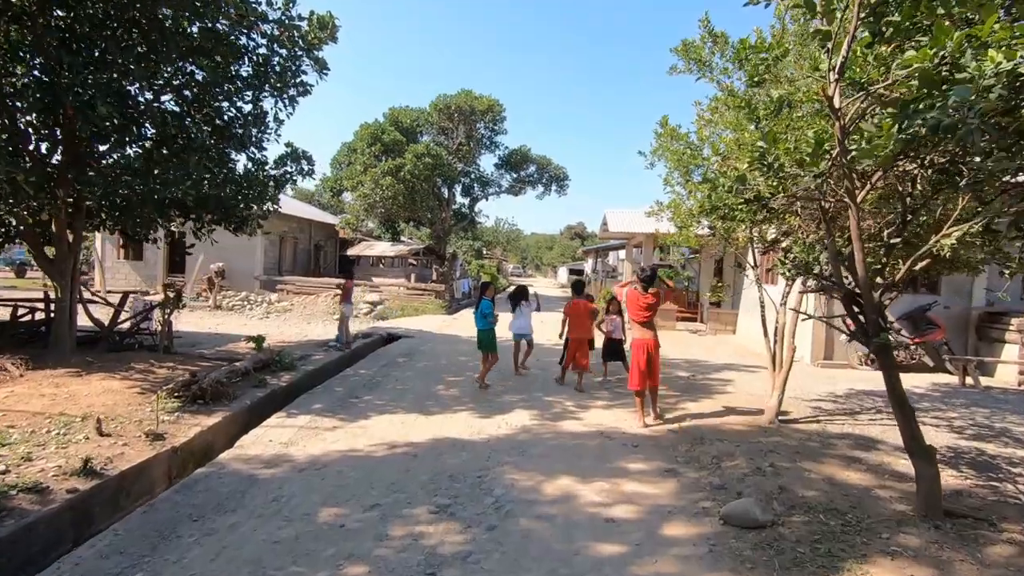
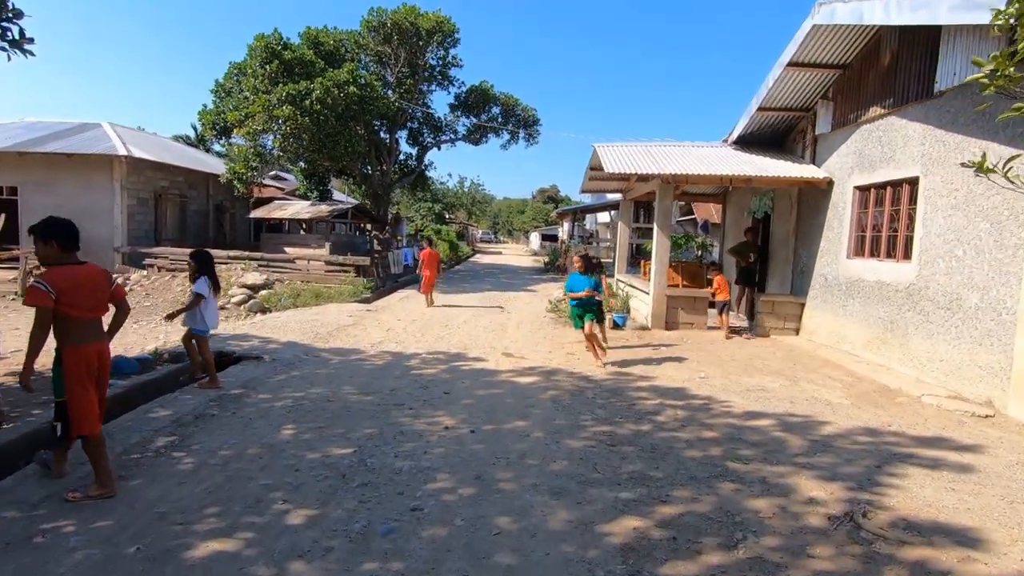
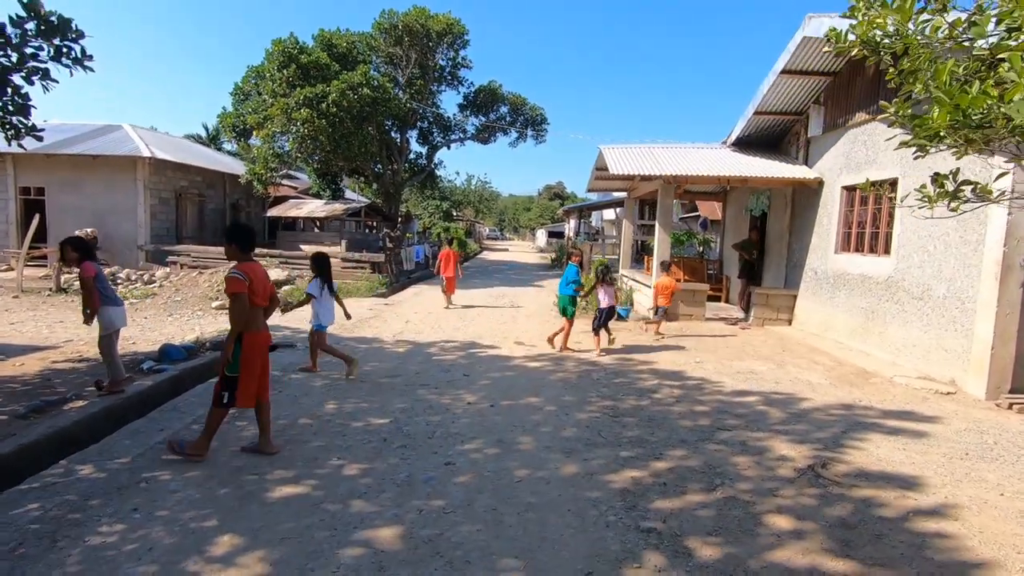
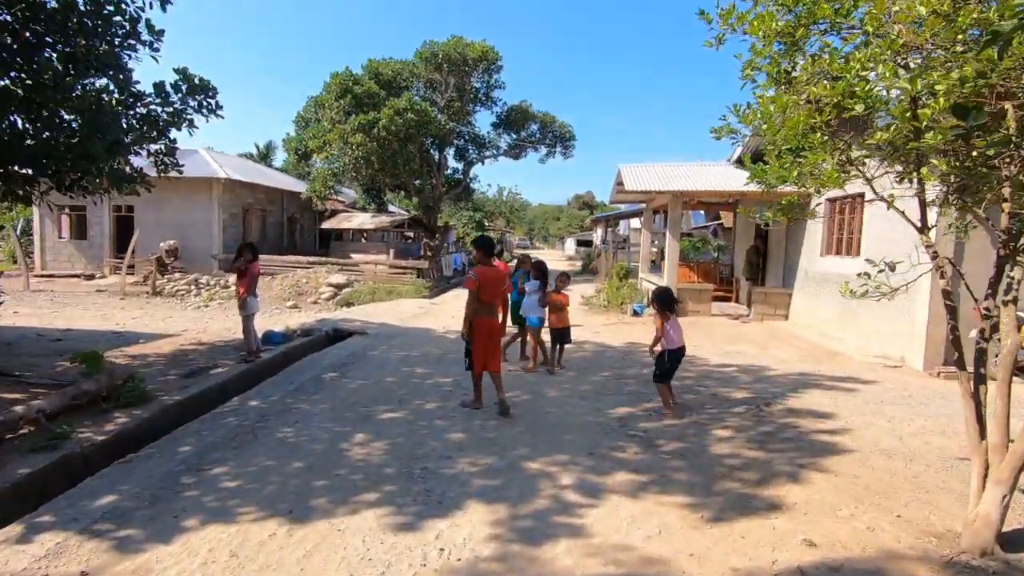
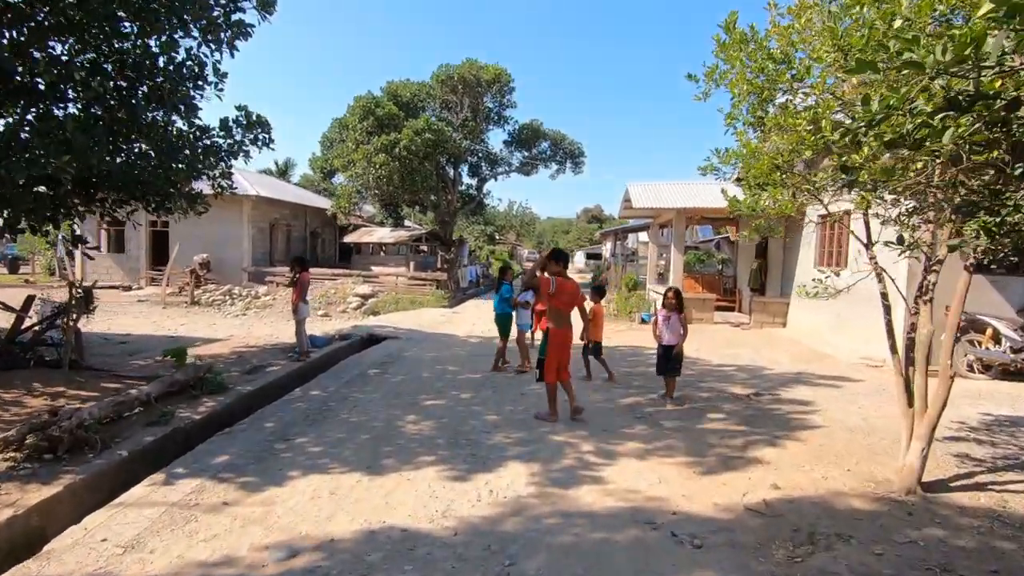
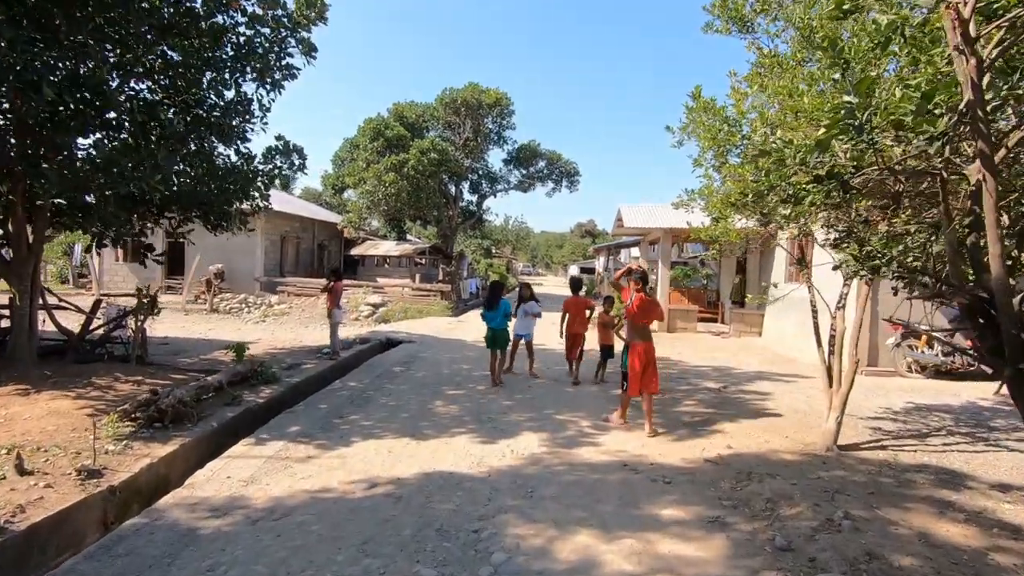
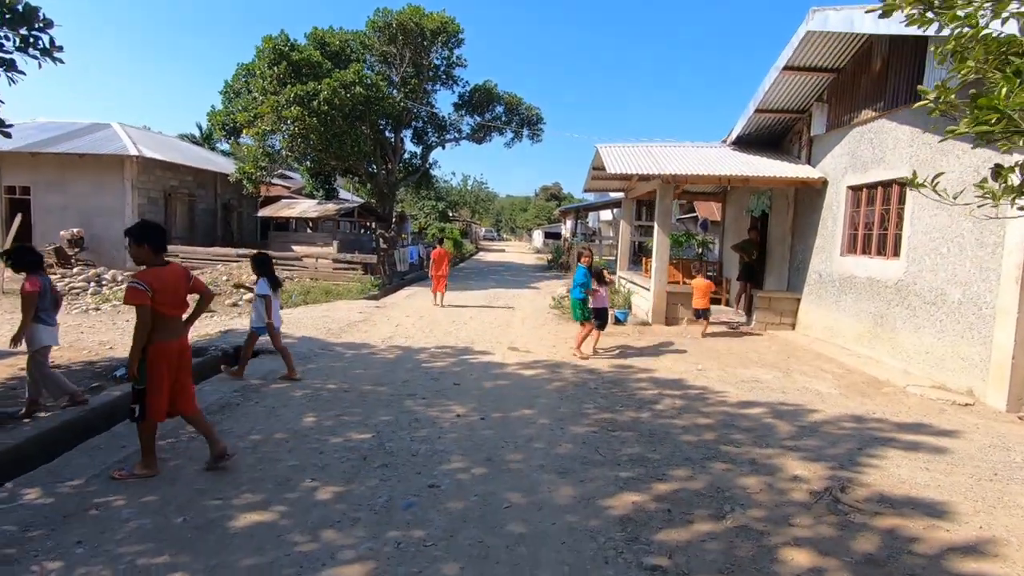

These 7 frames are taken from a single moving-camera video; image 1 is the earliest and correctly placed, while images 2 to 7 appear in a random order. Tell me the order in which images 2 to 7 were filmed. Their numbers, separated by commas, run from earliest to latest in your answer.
6, 5, 4, 3, 7, 2
